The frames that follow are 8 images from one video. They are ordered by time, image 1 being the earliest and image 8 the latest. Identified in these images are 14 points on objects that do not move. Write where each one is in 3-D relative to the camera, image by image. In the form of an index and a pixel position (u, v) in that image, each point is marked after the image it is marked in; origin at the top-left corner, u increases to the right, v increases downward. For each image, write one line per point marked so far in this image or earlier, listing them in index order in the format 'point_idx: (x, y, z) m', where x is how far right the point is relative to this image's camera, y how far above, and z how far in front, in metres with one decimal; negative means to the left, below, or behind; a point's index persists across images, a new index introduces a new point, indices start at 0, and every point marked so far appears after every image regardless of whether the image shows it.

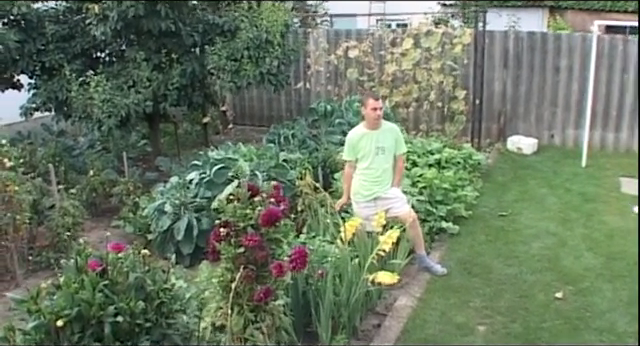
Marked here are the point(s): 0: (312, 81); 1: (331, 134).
0: (-0.1, +1.3, +9.8) m
1: (+0.1, +0.4, +7.4) m
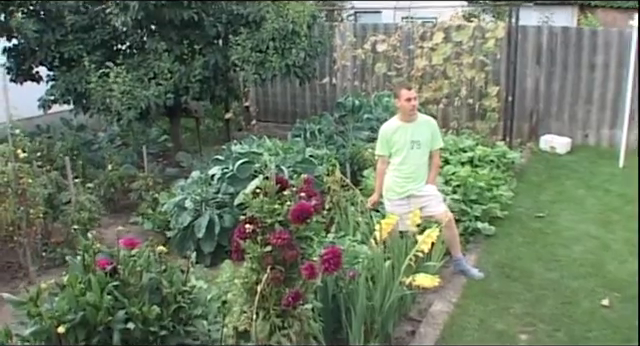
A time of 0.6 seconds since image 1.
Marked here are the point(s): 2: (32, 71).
0: (+0.2, +1.3, +9.5) m
1: (+0.4, +0.4, +7.1) m
2: (-3.3, +1.2, +8.0) m
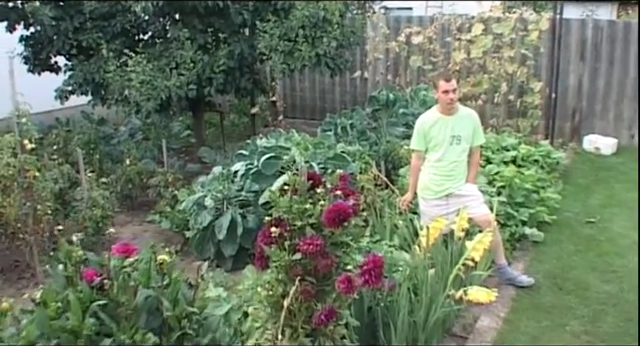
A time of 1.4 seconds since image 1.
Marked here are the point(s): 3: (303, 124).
0: (+0.6, +1.3, +9.0) m
1: (+0.7, +0.4, +6.6) m
2: (-3.0, +1.2, +7.7) m
3: (-0.2, +0.7, +10.0) m
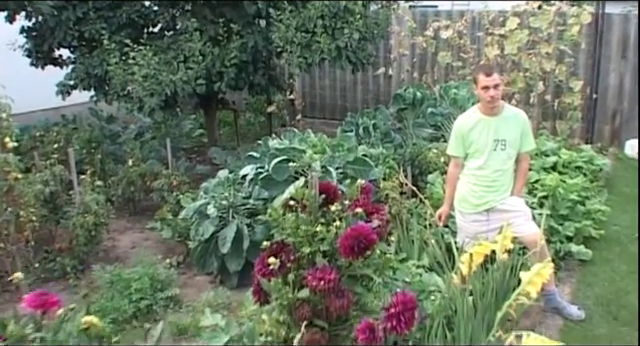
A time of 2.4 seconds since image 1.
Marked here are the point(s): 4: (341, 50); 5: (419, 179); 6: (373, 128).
0: (+0.9, +1.3, +8.4) m
1: (+0.9, +0.4, +6.0) m
2: (-2.8, +1.2, +7.2) m
3: (0.0, +0.7, +9.4) m
4: (+0.2, +1.0, +5.6) m
5: (+0.8, 0.0, +5.5) m
6: (+0.4, +0.4, +5.8) m
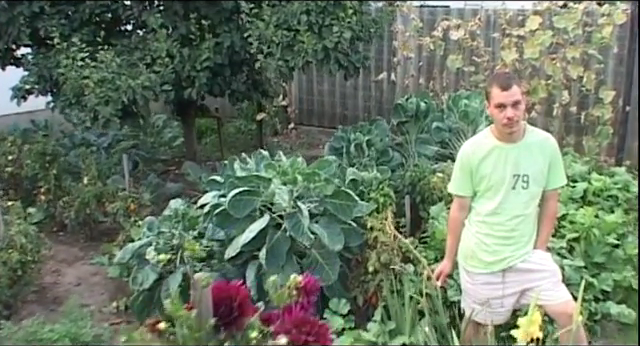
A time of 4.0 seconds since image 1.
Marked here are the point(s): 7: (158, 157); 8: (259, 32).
0: (+0.8, +1.1, +7.5) m
1: (+0.7, +0.2, +5.1) m
2: (-2.8, +1.1, +6.3) m
3: (0.0, +0.5, +8.5) m
4: (0.0, +0.8, +4.7) m
5: (+0.7, -0.2, +4.5) m
6: (+0.3, +0.2, +4.9) m
7: (-1.6, +0.2, +7.1) m
8: (-0.4, +1.0, +4.8) m
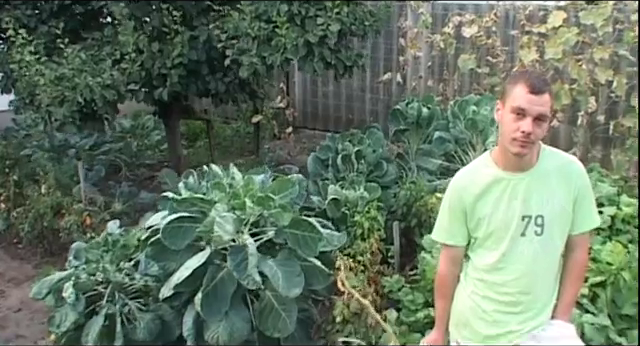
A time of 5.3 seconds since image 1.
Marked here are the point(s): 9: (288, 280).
0: (+0.8, +1.0, +6.8) m
1: (+0.6, +0.1, +4.4) m
2: (-2.9, +1.1, +5.7) m
3: (0.0, +0.4, +7.8) m
4: (0.0, +0.7, +4.1) m
5: (+0.5, -0.3, +3.8) m
6: (+0.2, +0.1, +4.2) m
7: (-1.7, +0.1, +6.5) m
8: (-0.5, +0.9, +4.1) m
9: (-0.1, -0.4, +2.6) m
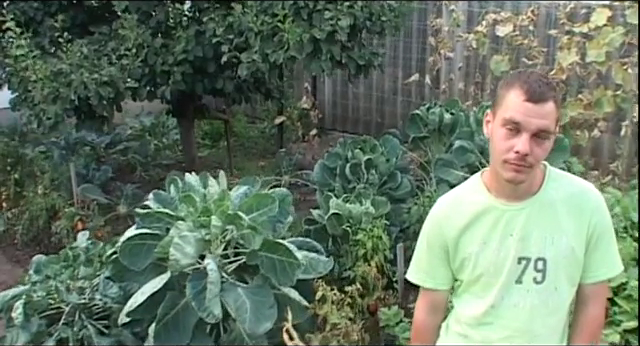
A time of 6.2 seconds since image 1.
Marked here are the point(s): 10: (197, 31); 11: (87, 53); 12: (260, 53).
0: (+1.1, +0.9, +6.3) m
1: (+0.7, 0.0, +3.9) m
2: (-2.7, +1.1, +5.6) m
3: (+0.3, +0.3, +7.4) m
4: (0.0, +0.7, +3.7) m
5: (+0.5, -0.4, +3.4) m
6: (+0.3, 0.0, +3.8) m
7: (-1.5, +0.1, +6.2) m
8: (-0.4, +0.9, +3.8) m
9: (-0.2, -0.5, +2.3) m
10: (-0.8, +0.9, +4.4) m
11: (-1.5, +0.8, +4.3) m
12: (-0.3, +0.7, +3.9) m
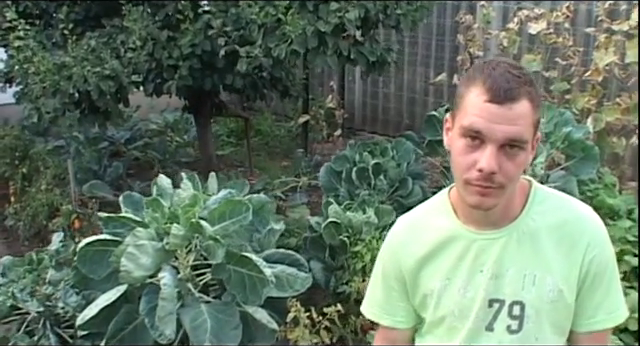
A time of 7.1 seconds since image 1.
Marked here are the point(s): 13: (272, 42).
0: (+1.3, +0.8, +6.0) m
1: (+0.7, 0.0, +3.6) m
2: (-2.5, +1.1, +5.5) m
3: (+0.6, +0.3, +7.1) m
4: (0.0, +0.7, +3.4) m
5: (+0.5, -0.4, +3.1) m
6: (+0.3, 0.0, +3.5) m
7: (-1.3, +0.1, +6.1) m
8: (-0.4, +0.9, +3.5) m
9: (-0.3, -0.5, +2.0) m
10: (-0.7, +0.9, +4.2) m
11: (-1.4, +0.8, +4.2) m
12: (-0.3, +0.7, +3.7) m
13: (-0.3, +0.7, +3.5) m
